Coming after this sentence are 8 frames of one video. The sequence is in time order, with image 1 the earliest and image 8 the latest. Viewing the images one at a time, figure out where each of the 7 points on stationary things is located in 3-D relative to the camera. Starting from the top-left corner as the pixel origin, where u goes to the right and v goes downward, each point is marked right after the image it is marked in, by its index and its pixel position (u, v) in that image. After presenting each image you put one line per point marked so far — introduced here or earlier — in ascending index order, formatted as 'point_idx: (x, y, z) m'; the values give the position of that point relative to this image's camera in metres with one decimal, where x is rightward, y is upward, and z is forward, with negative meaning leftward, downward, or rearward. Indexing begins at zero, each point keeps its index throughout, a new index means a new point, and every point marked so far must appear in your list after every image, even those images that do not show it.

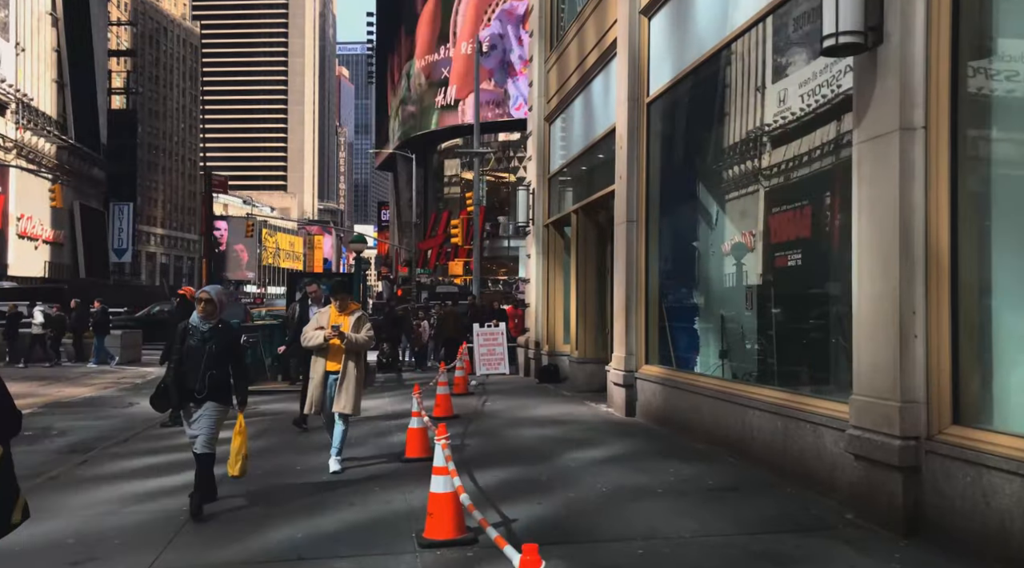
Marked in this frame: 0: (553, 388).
0: (+0.8, -1.9, +18.3) m
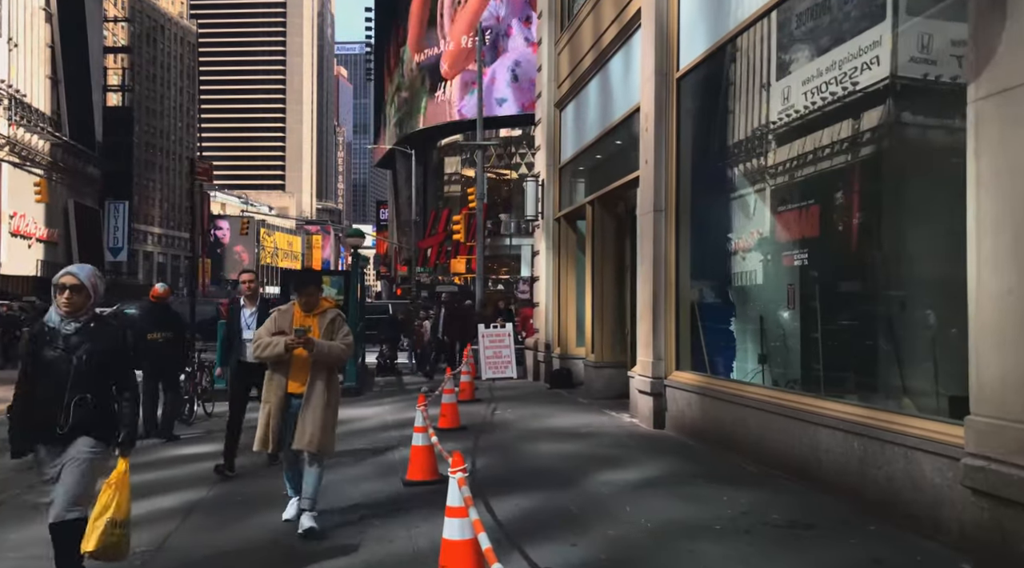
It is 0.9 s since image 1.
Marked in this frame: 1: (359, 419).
0: (+1.0, -1.8, +16.9) m
1: (-2.1, -1.9, +14.0) m
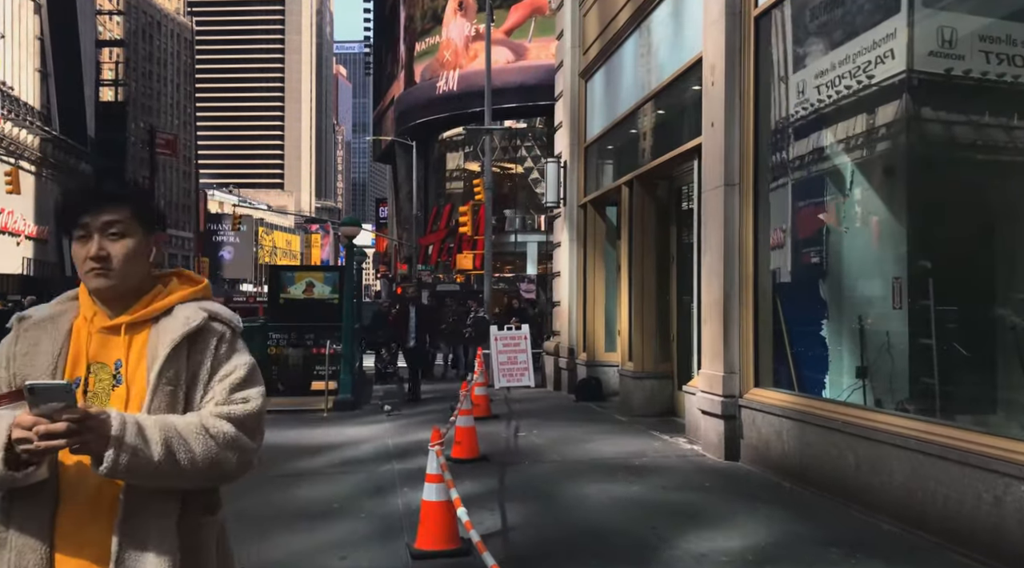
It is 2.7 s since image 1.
0: (+1.3, -1.8, +14.4) m
1: (-1.8, -1.8, +11.5) m
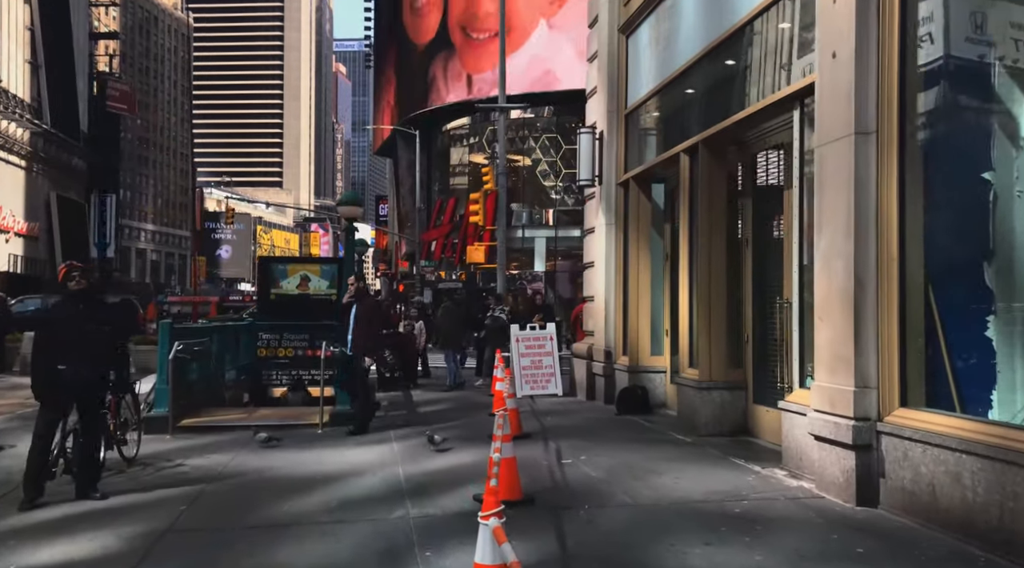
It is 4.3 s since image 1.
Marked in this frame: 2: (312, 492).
0: (+1.7, -1.7, +11.9) m
1: (-1.4, -1.7, +9.0) m
2: (-1.7, -1.7, +8.4) m
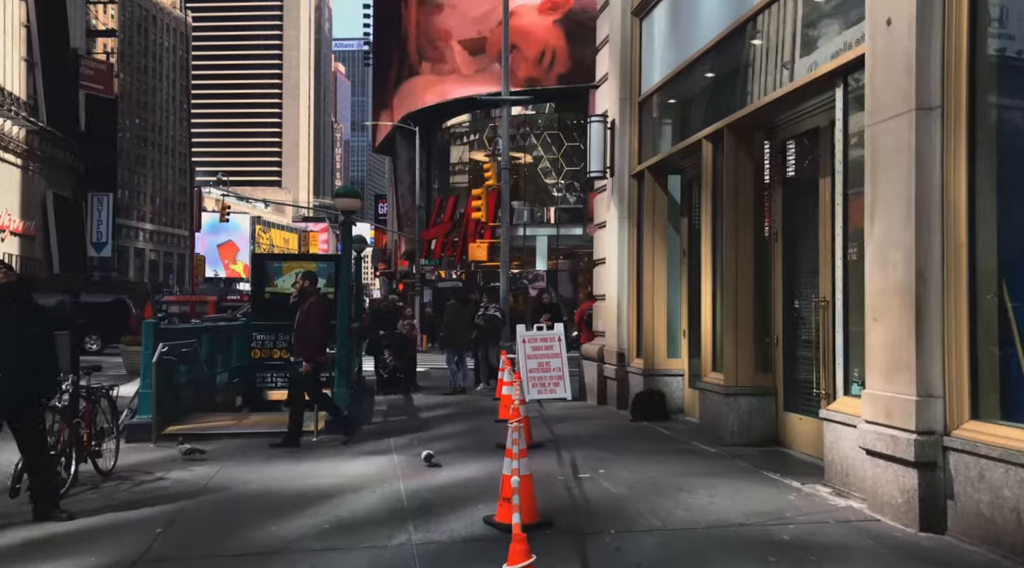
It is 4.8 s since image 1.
0: (+1.8, -1.6, +11.1) m
1: (-1.3, -1.7, +8.2) m
2: (-1.6, -1.7, +7.6) m
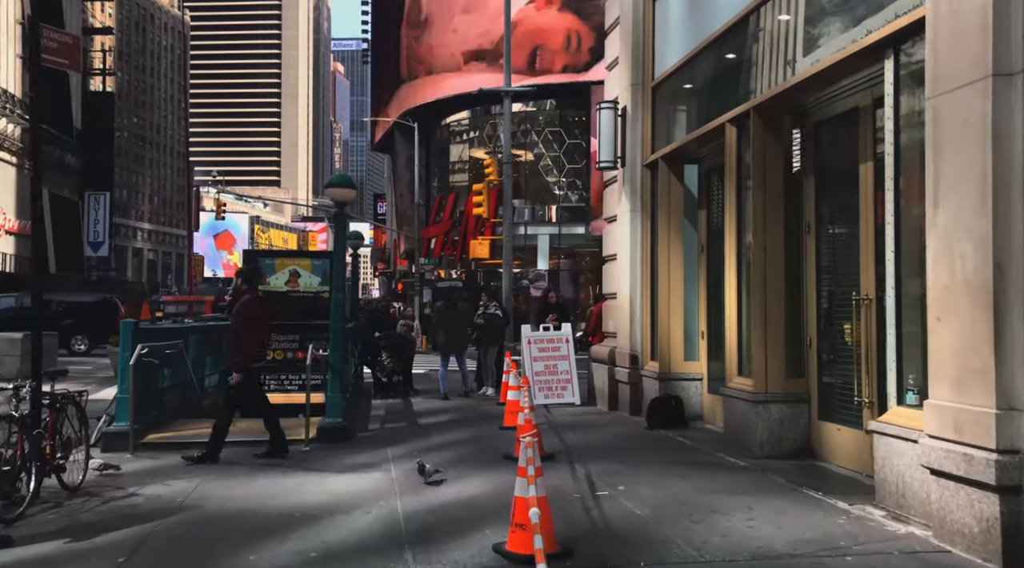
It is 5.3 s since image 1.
0: (+1.8, -1.6, +10.2) m
1: (-1.2, -1.6, +7.3) m
2: (-1.5, -1.7, +6.7) m
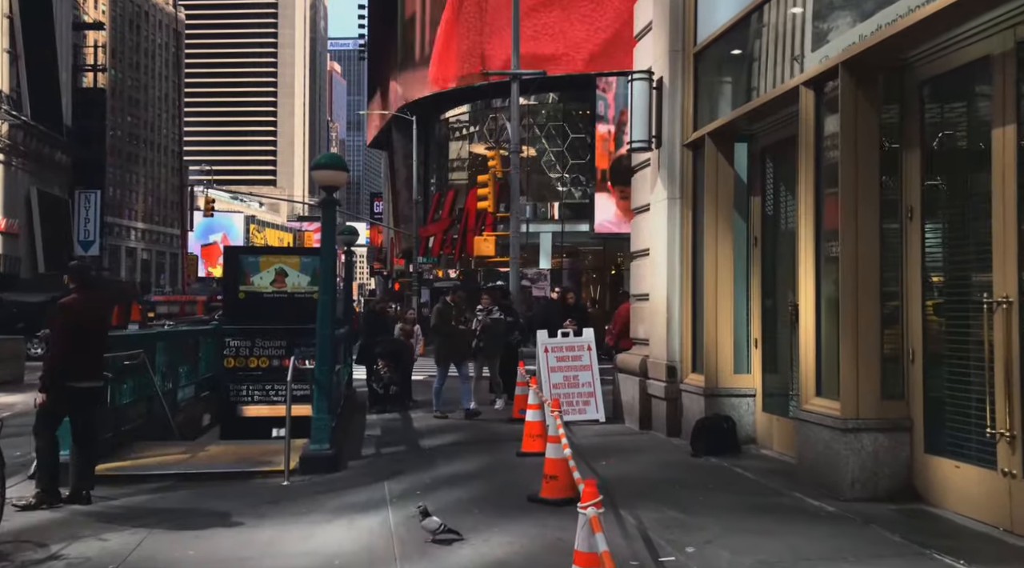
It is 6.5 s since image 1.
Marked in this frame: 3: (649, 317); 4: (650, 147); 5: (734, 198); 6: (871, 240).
0: (+2.0, -1.6, +8.4) m
1: (-1.0, -1.6, +5.5) m
2: (-1.3, -1.7, +4.9) m
3: (+1.6, -0.4, +11.8) m
4: (+1.6, +1.6, +11.8) m
5: (+2.3, +0.9, +10.6) m
6: (+2.7, +0.3, +7.5) m
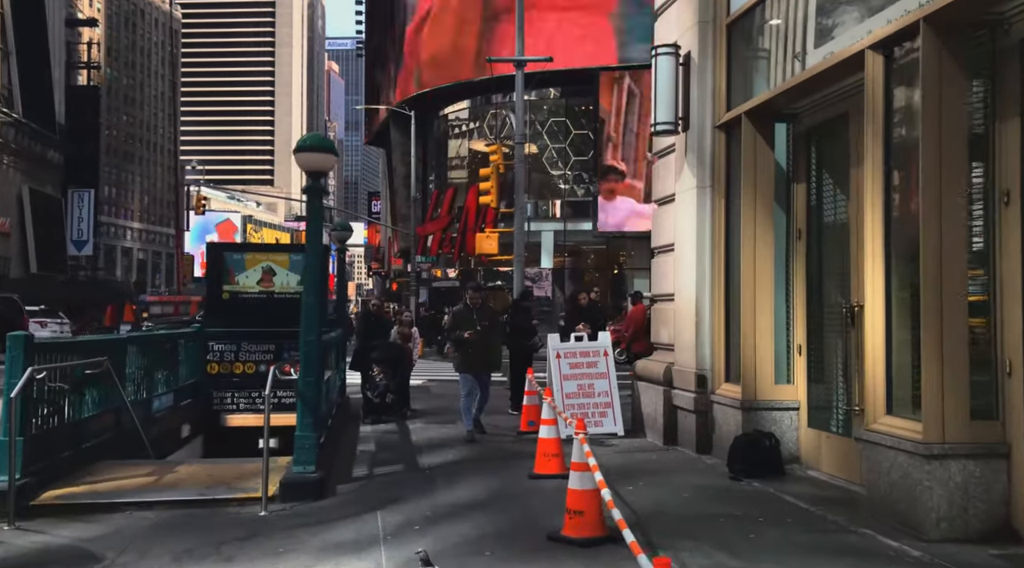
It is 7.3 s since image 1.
0: (+2.1, -1.6, +7.1) m
1: (-0.9, -1.6, +4.2) m
2: (-1.2, -1.7, +3.6) m
3: (+1.7, -0.4, +10.6) m
4: (+1.7, +1.6, +10.5) m
5: (+2.4, +0.9, +9.4) m
6: (+2.8, +0.3, +6.3) m
